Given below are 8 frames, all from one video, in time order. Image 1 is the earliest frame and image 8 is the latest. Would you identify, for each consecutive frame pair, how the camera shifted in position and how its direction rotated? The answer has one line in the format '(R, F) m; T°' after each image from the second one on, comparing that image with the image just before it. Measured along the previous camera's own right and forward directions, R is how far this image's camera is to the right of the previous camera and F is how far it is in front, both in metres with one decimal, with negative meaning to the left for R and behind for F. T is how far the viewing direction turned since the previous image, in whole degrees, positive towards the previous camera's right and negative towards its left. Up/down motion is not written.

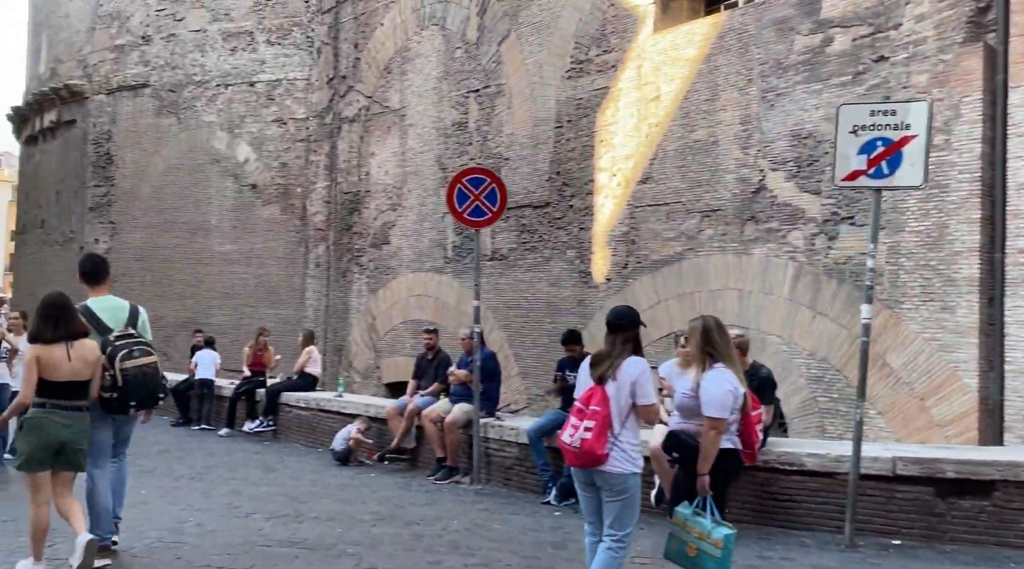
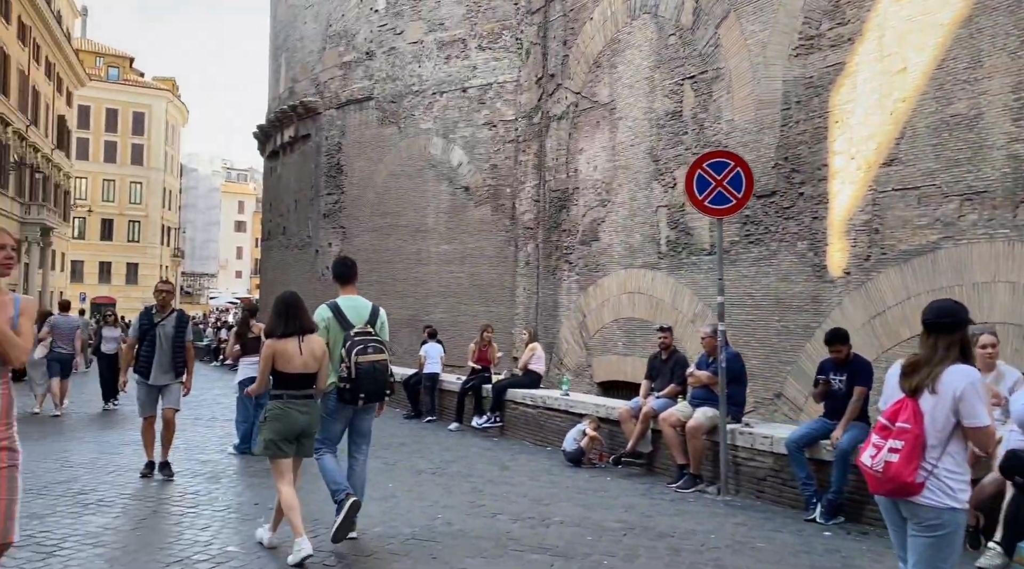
(-0.3, +0.3) m; -12°
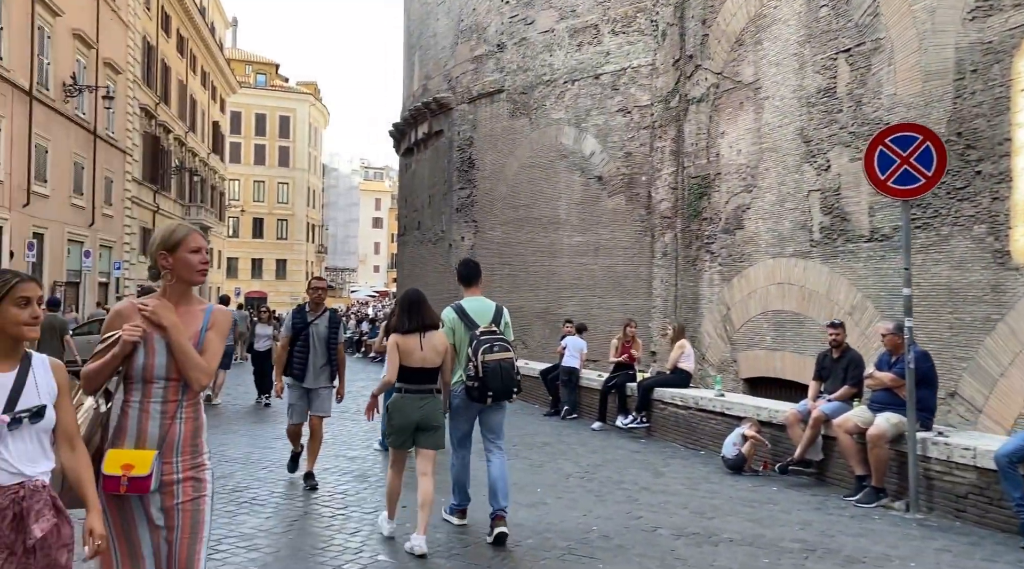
(-0.1, +0.4) m; -8°
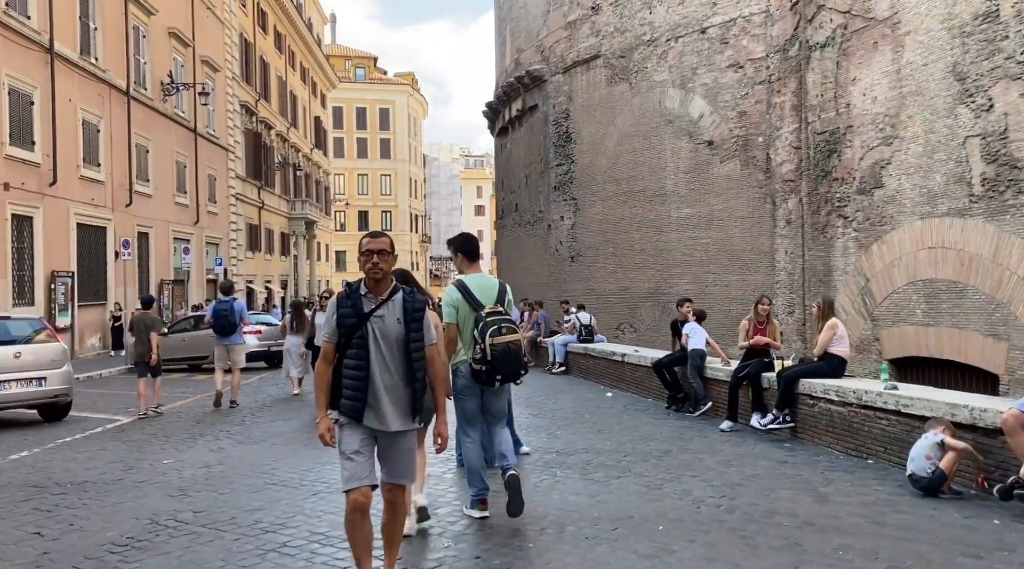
(0.0, +1.3) m; -7°
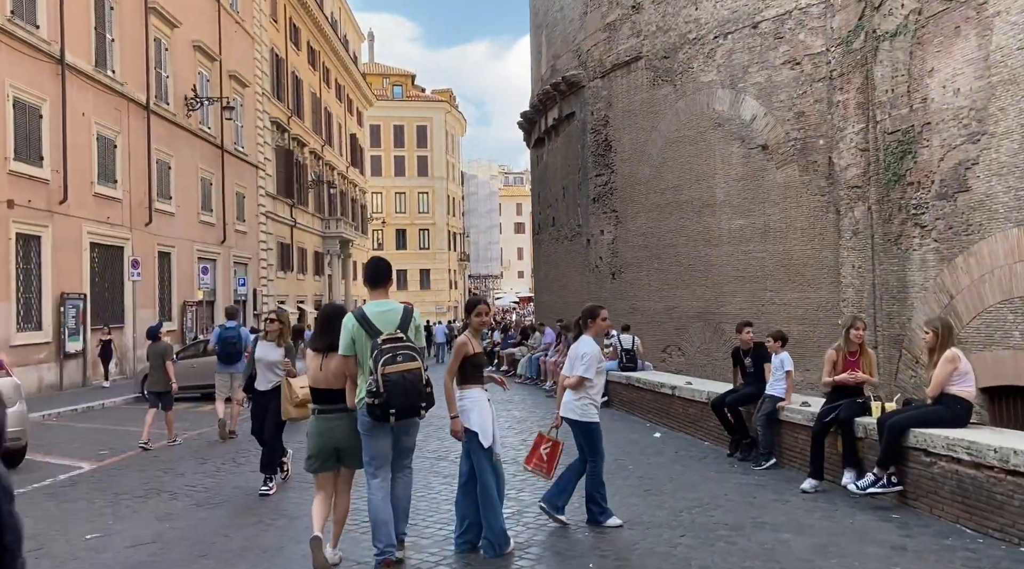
(+0.1, +1.3) m; -3°
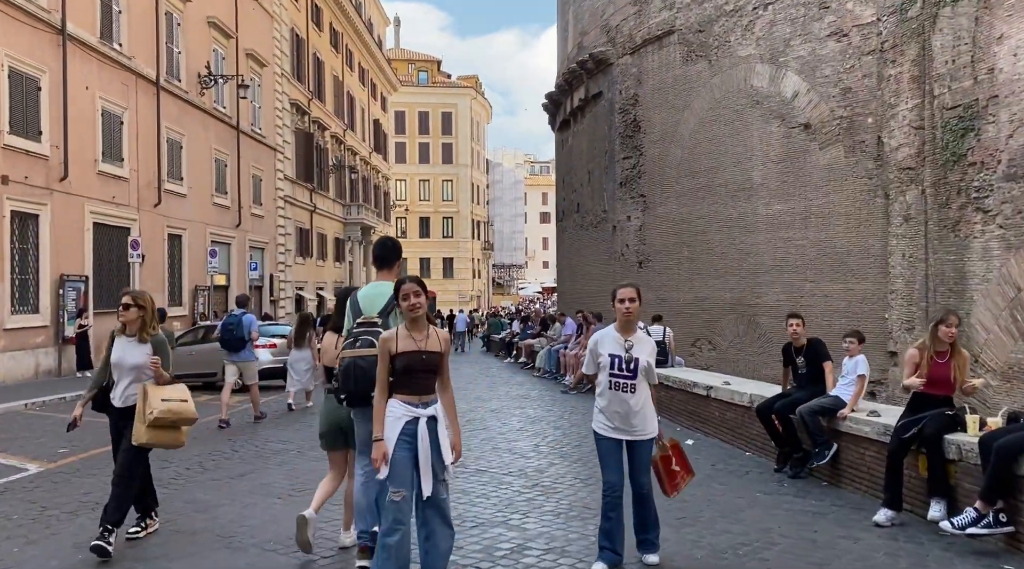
(+0.1, +1.0) m; -2°
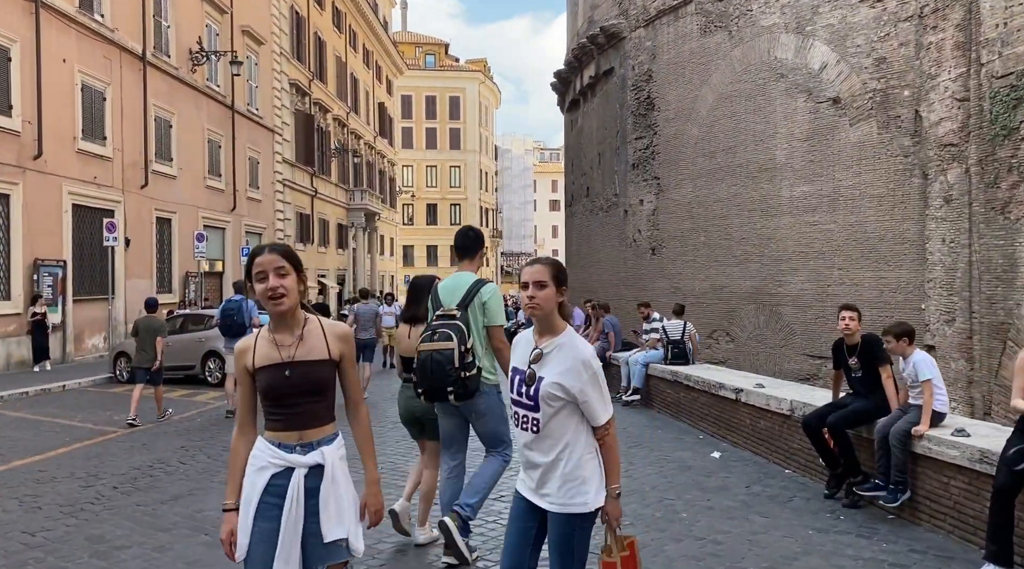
(+0.1, +1.0) m; -1°
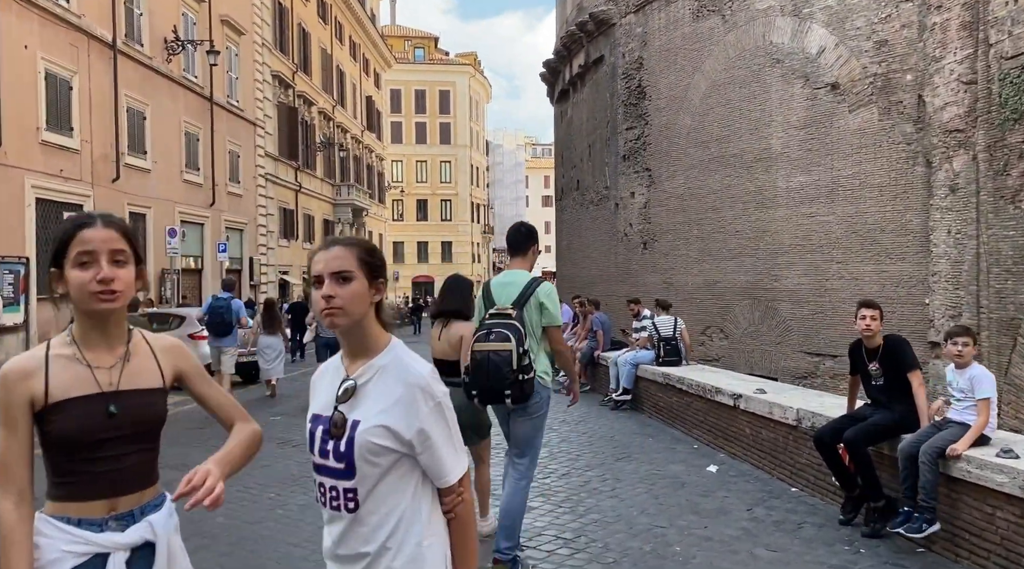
(+0.1, +0.6) m; 0°
